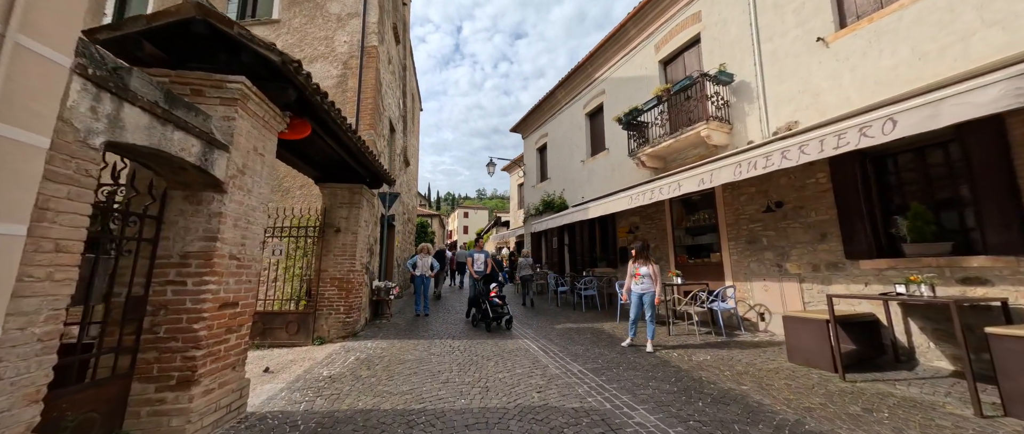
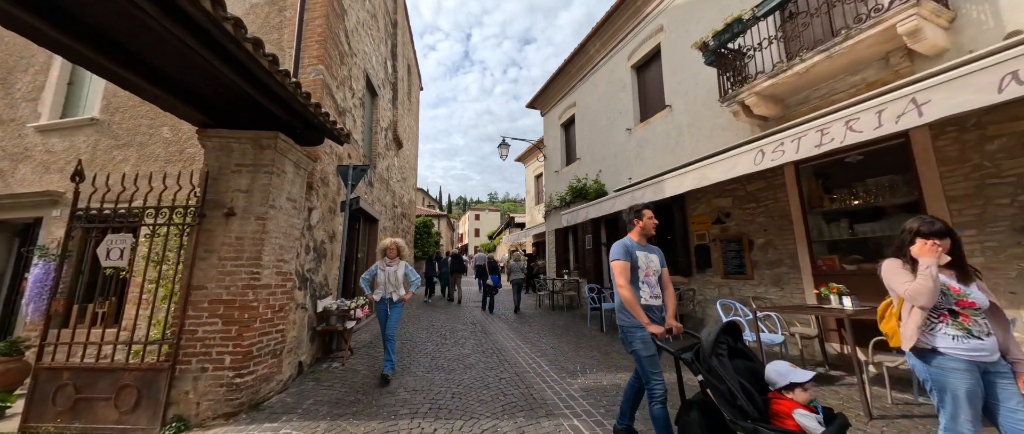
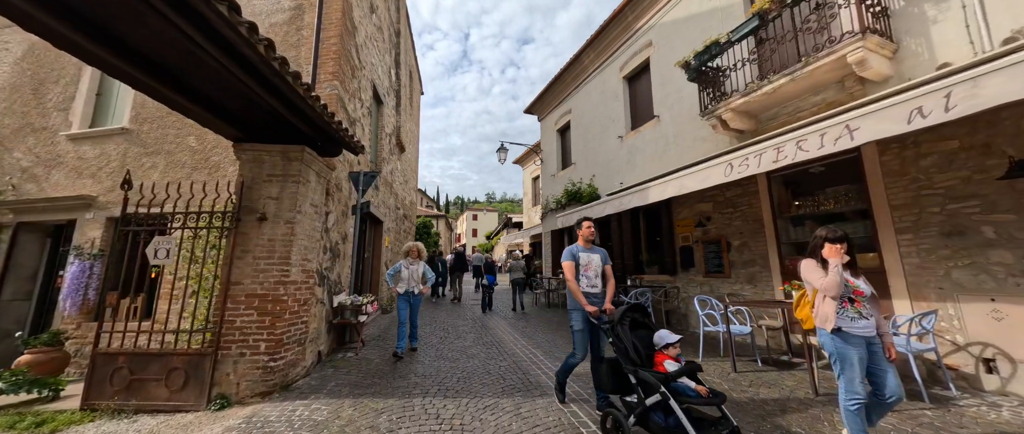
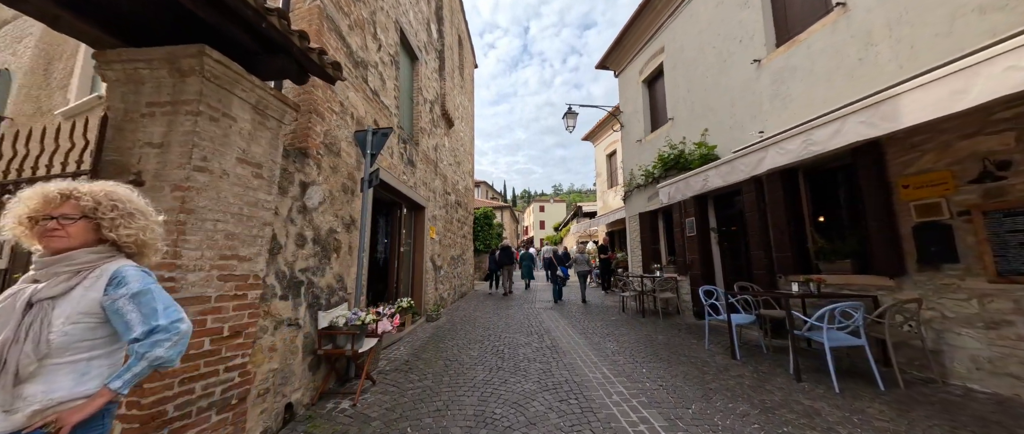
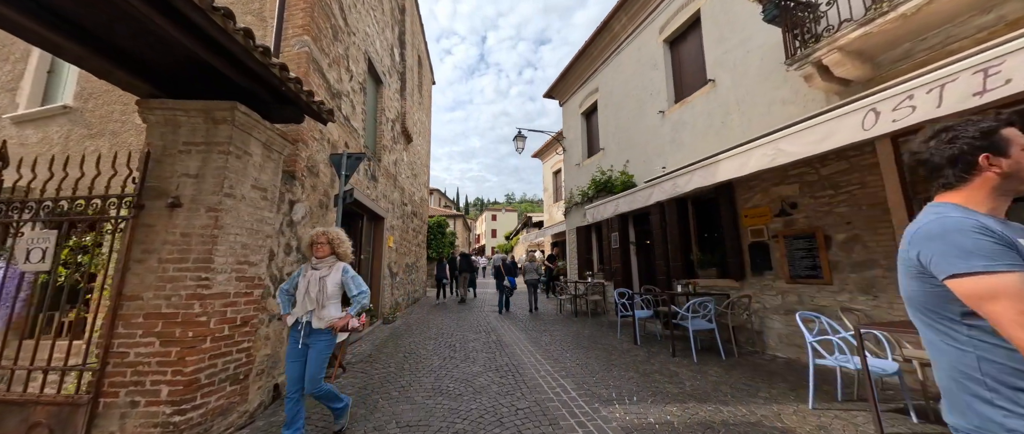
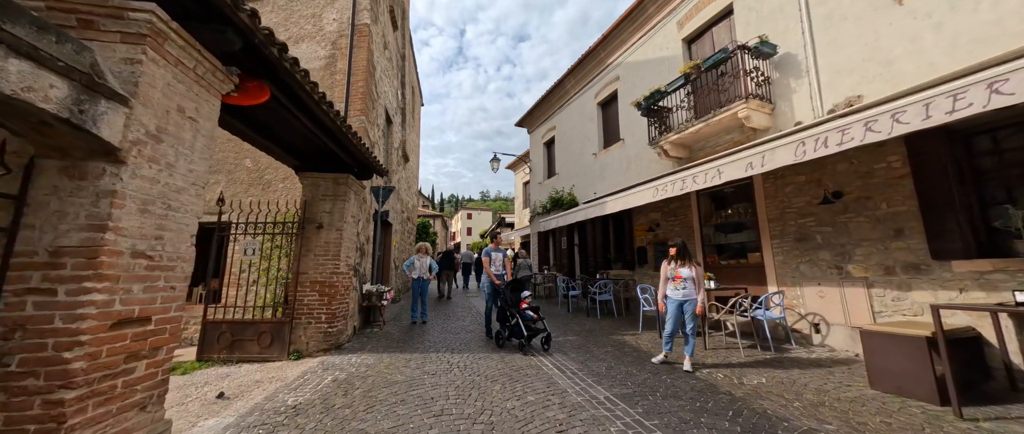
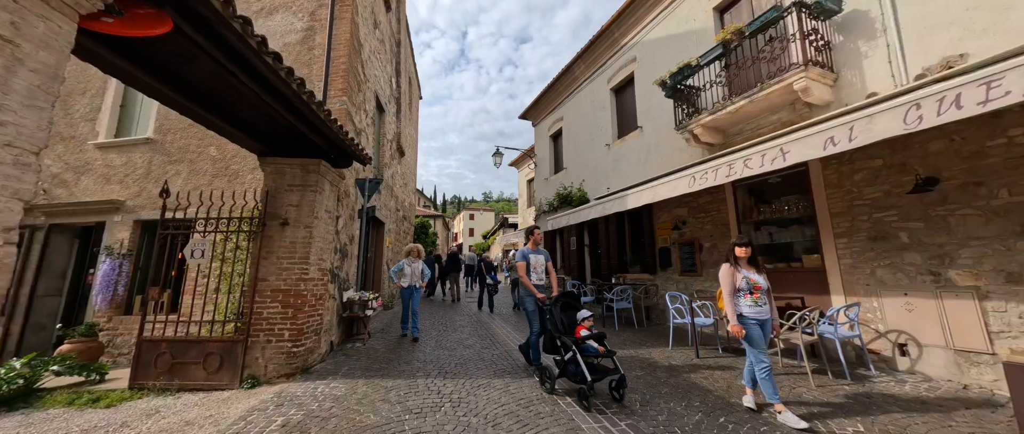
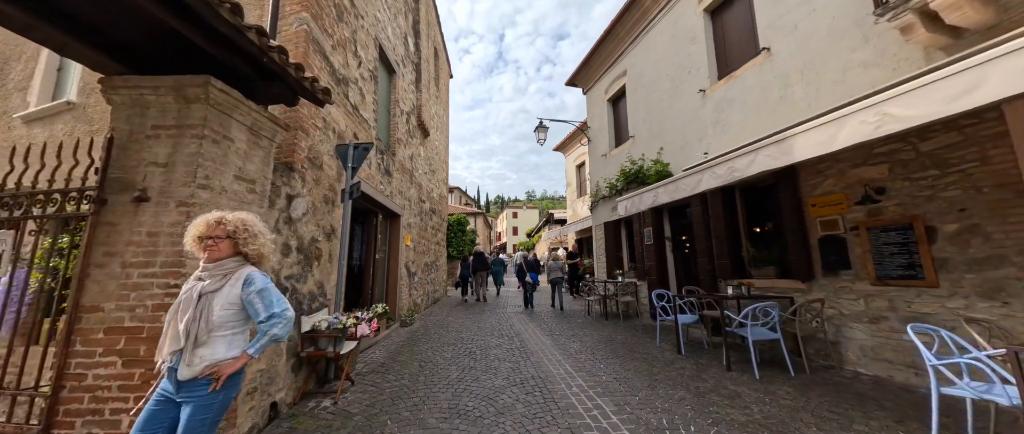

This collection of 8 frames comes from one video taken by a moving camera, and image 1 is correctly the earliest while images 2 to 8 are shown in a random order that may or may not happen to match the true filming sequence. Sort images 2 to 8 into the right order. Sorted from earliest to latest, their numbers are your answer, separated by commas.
6, 7, 3, 2, 5, 8, 4
